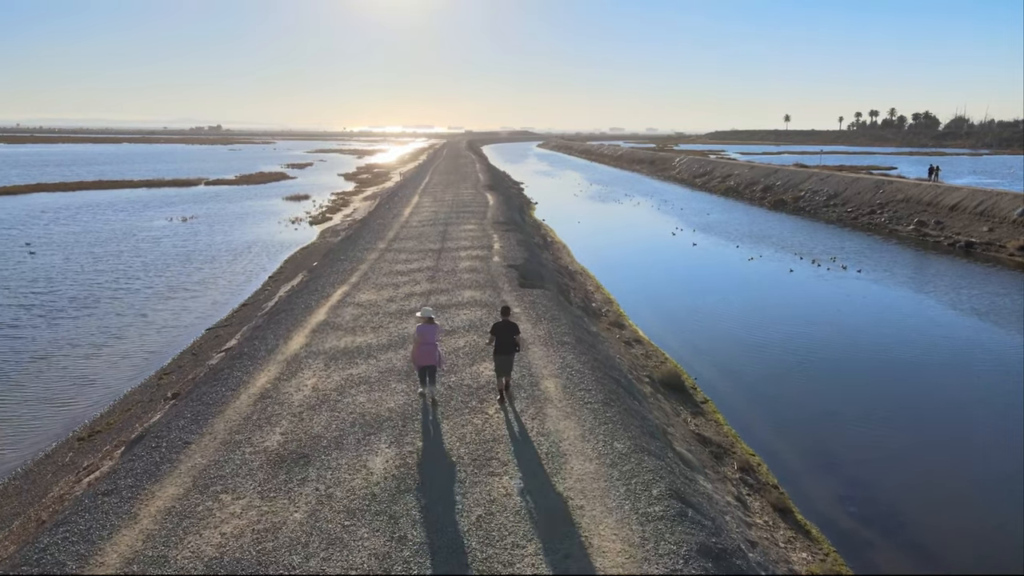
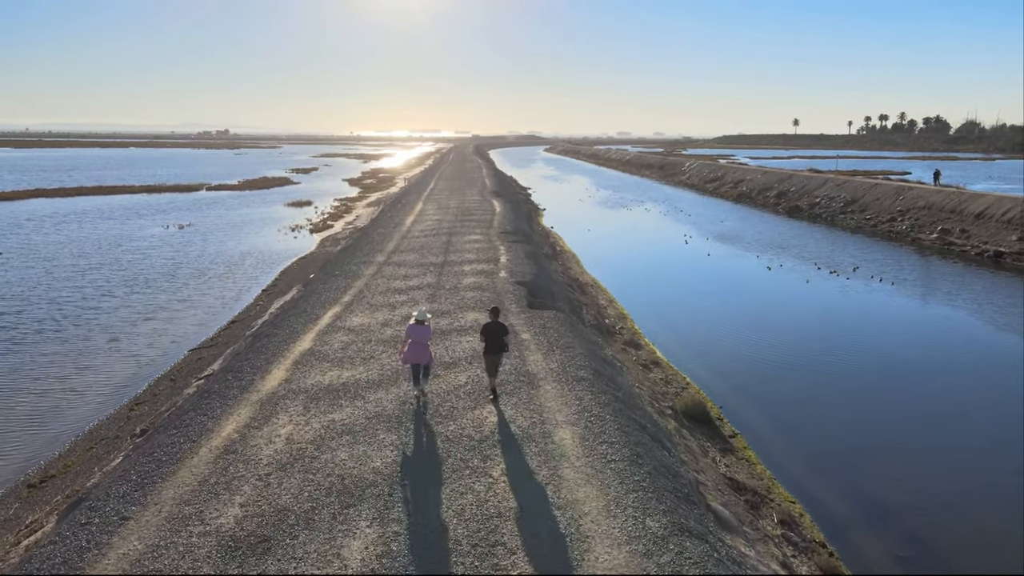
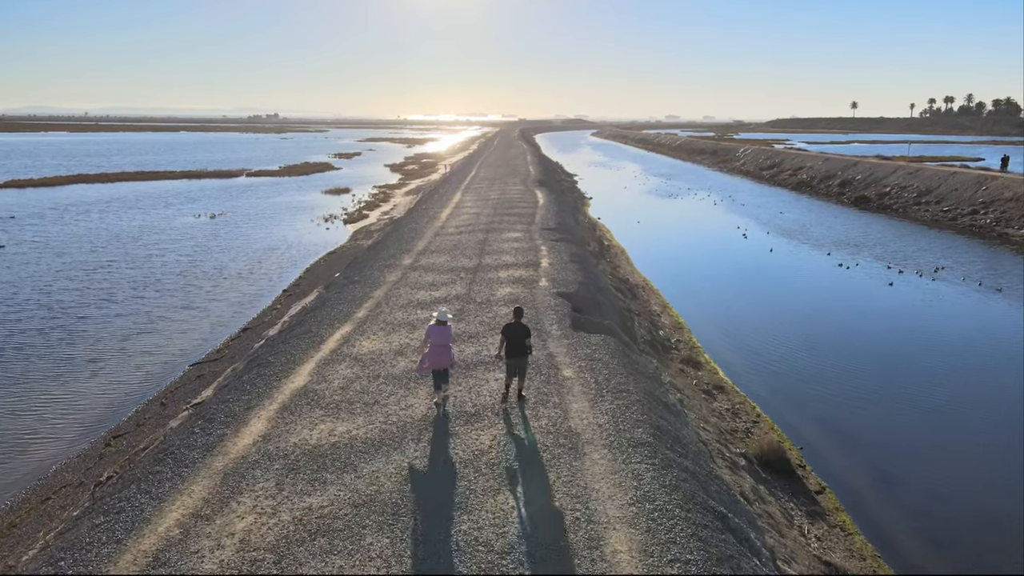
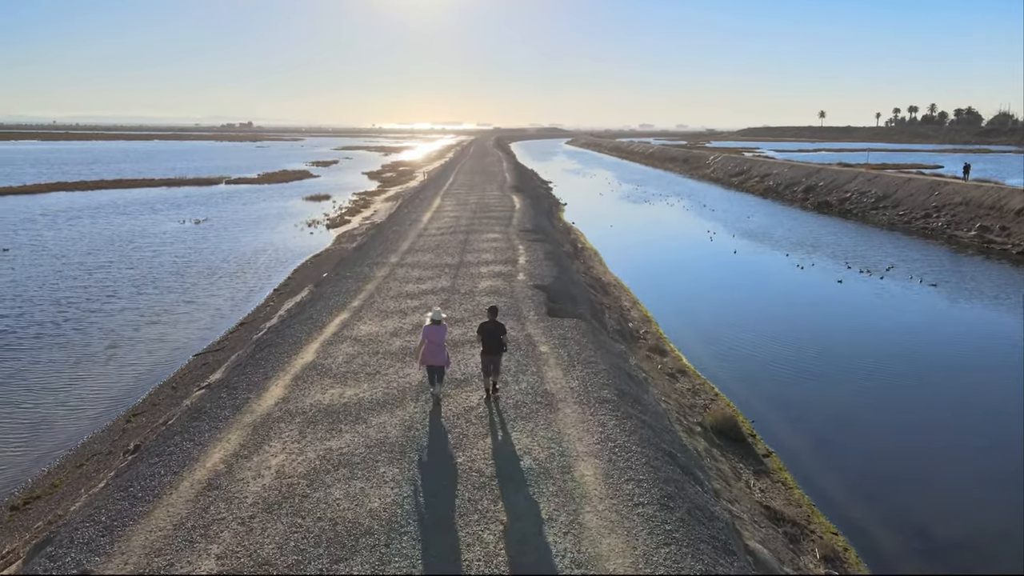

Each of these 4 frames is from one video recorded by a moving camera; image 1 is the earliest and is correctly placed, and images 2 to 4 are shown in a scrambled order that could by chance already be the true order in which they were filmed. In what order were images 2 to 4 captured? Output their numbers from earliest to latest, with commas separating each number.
2, 4, 3
